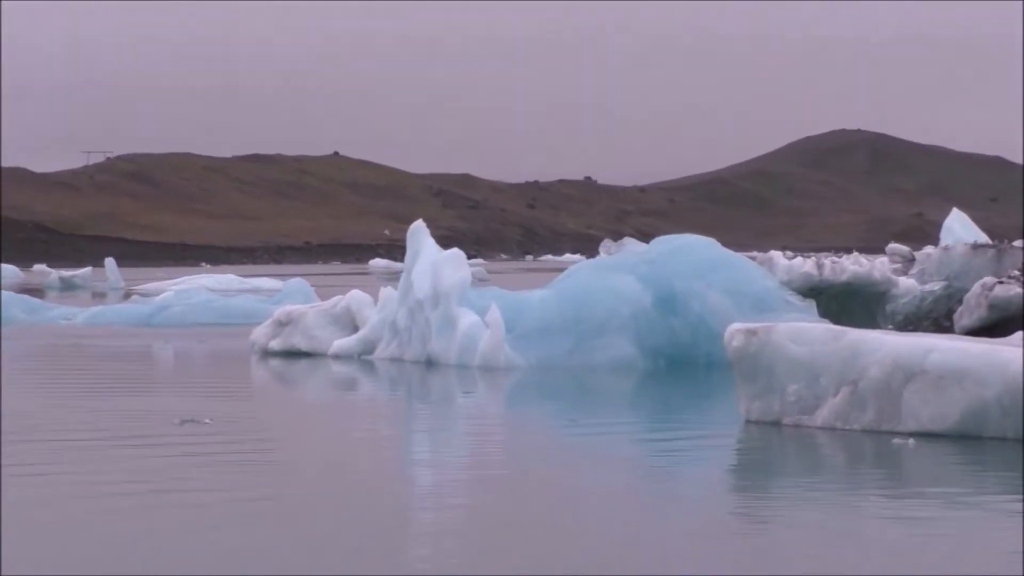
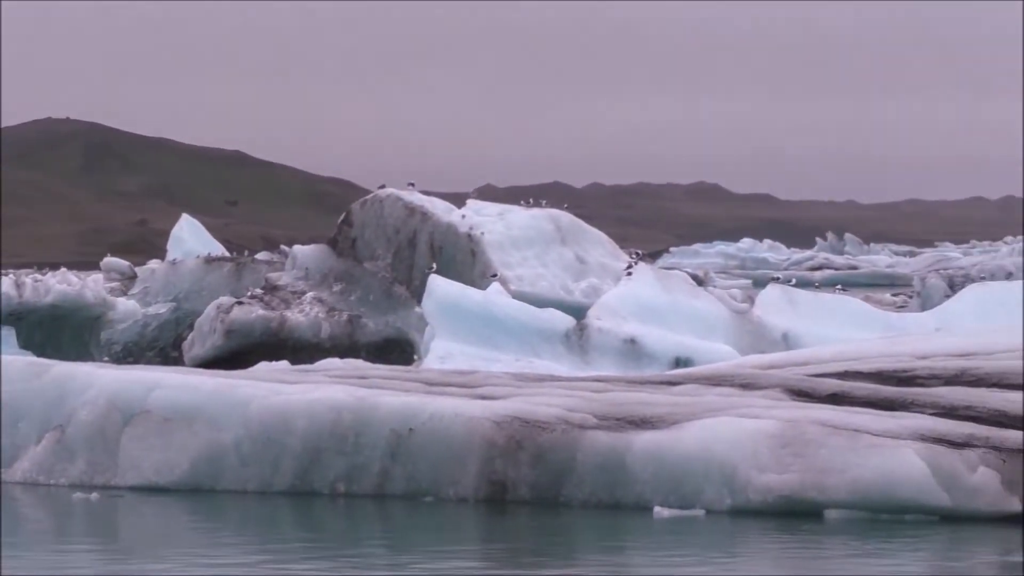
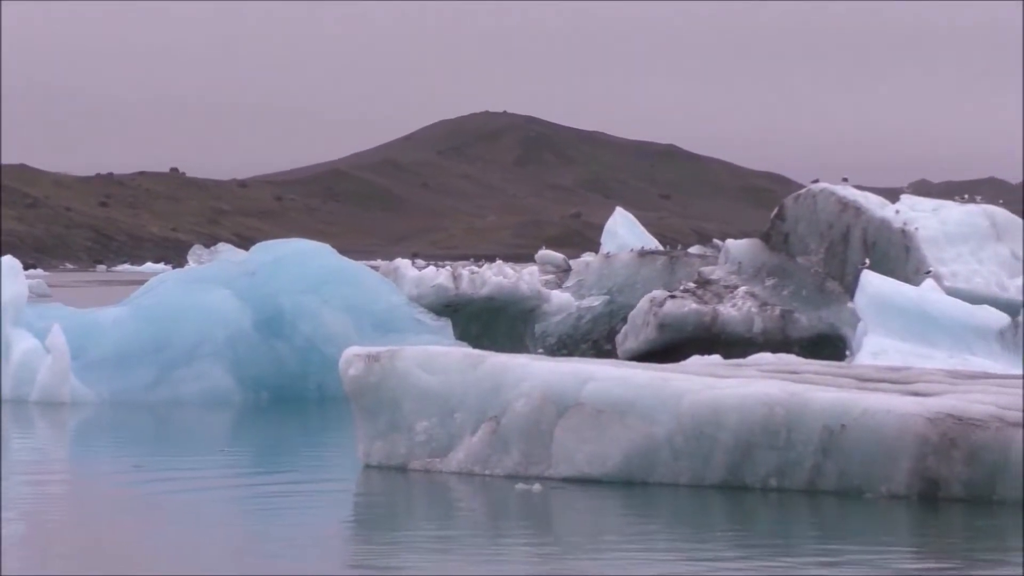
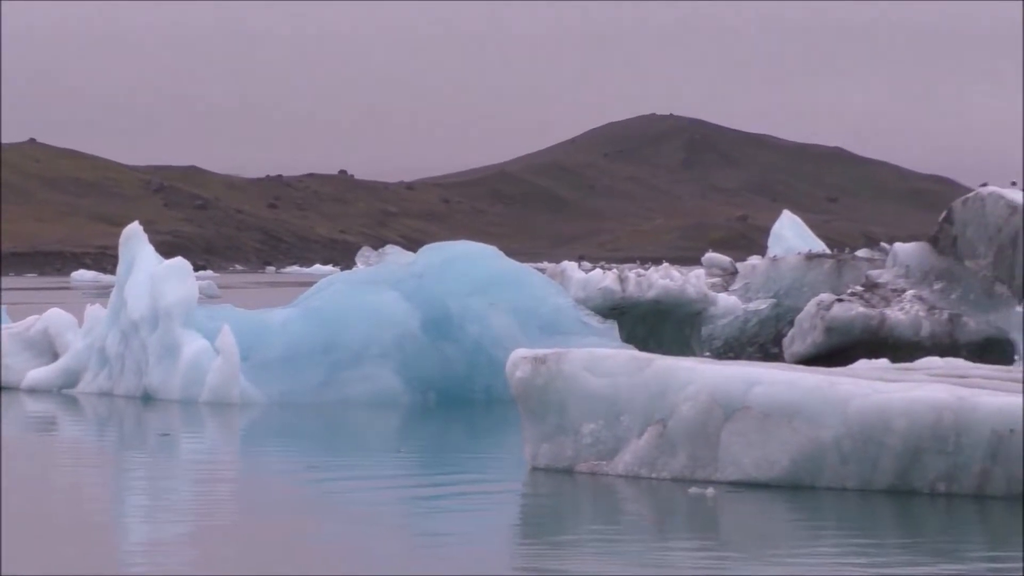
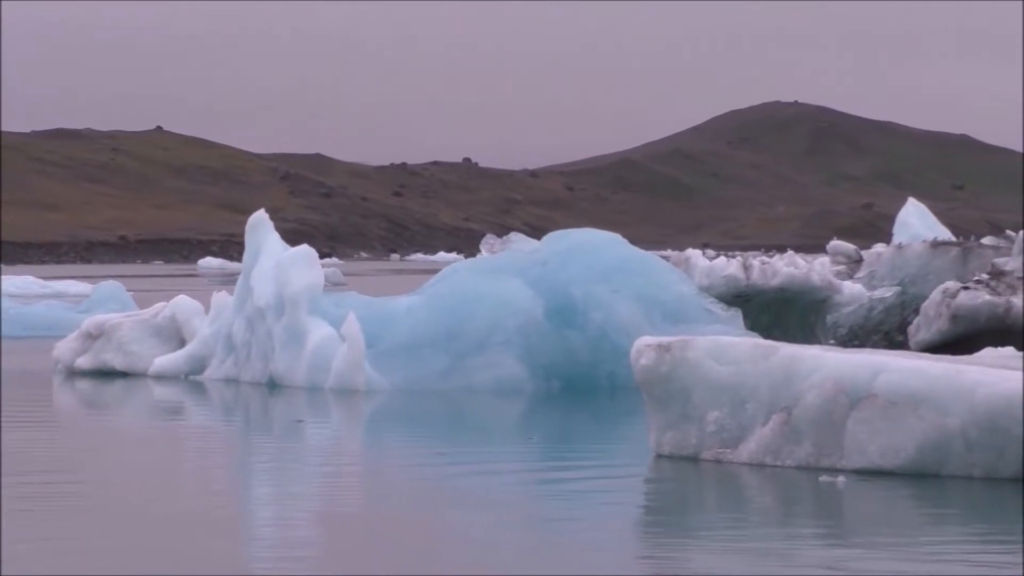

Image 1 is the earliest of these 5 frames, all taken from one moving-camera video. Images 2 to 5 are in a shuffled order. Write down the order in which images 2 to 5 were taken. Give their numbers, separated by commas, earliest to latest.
5, 4, 3, 2
